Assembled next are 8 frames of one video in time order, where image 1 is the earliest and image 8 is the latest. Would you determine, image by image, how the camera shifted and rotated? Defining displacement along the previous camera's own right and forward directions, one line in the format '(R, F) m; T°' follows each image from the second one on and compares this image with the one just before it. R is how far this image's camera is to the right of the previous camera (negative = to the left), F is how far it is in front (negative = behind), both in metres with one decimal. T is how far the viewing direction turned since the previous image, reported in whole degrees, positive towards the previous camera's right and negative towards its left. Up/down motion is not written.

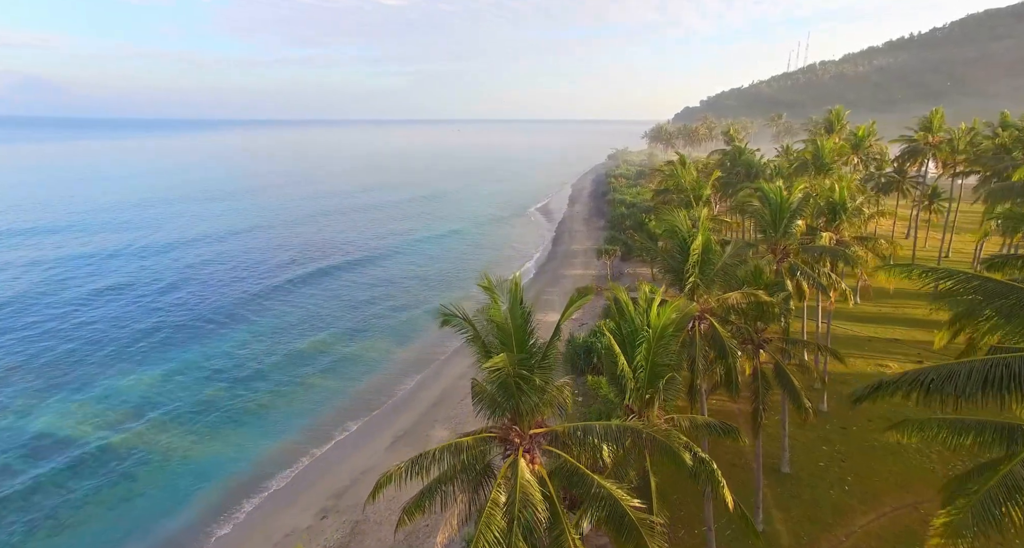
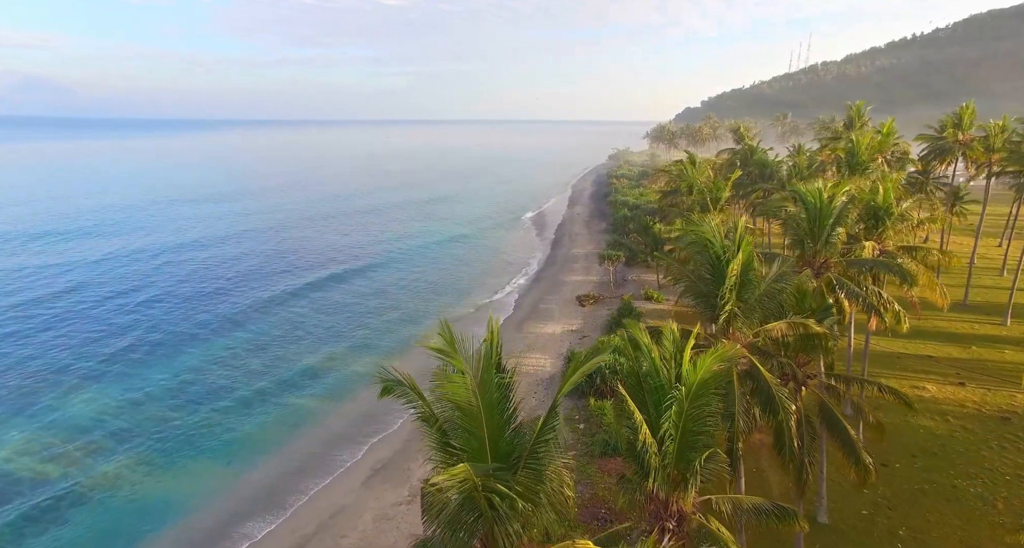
(+0.3, +3.0) m; 0°
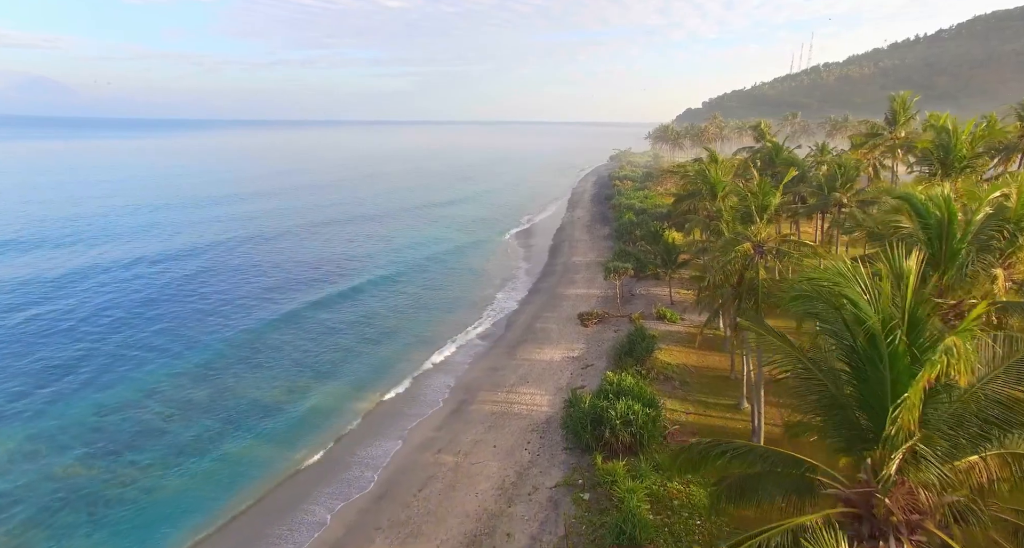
(+0.5, +5.3) m; 0°
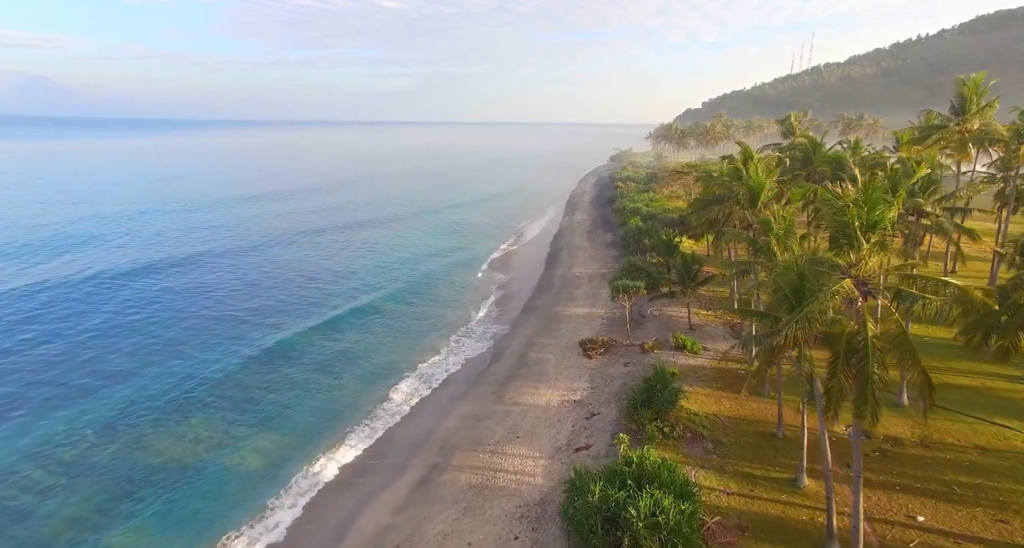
(+0.5, +6.2) m; 0°
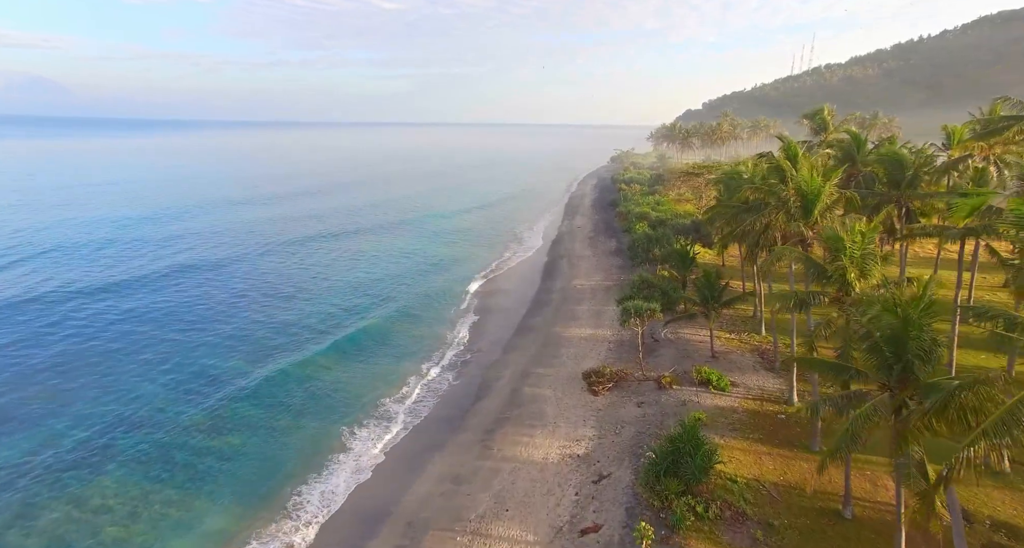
(+0.4, +5.0) m; 0°
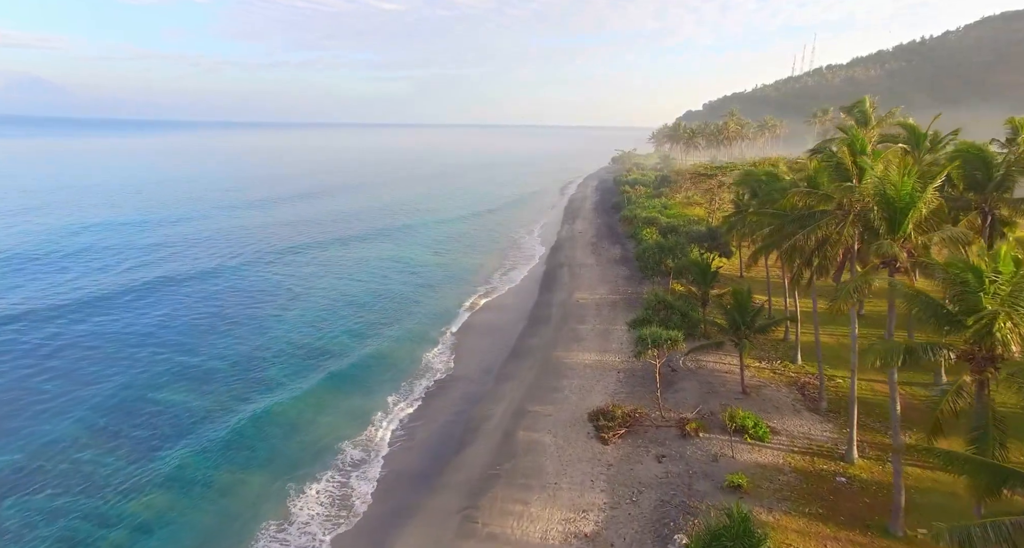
(+0.3, +4.6) m; 0°
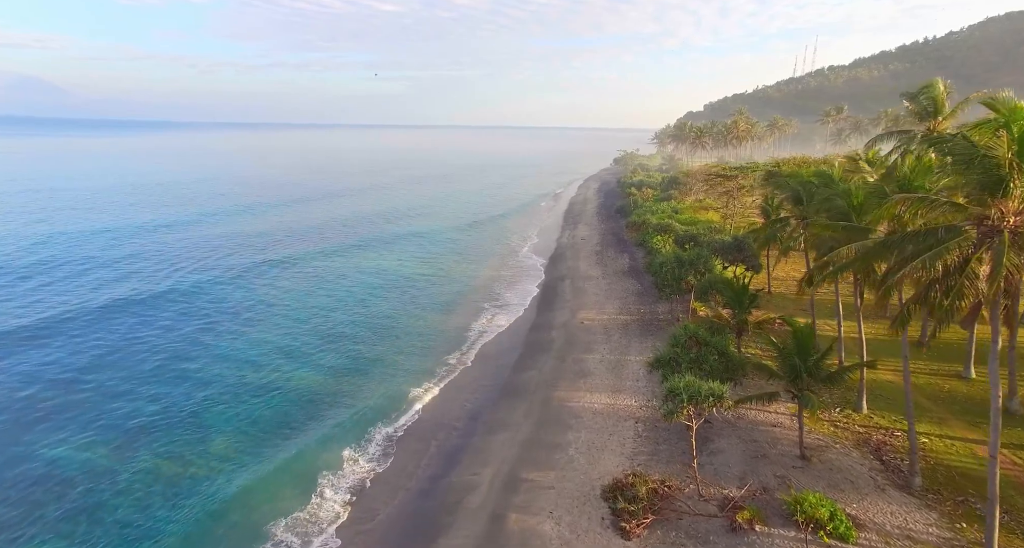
(+0.3, +5.5) m; 0°
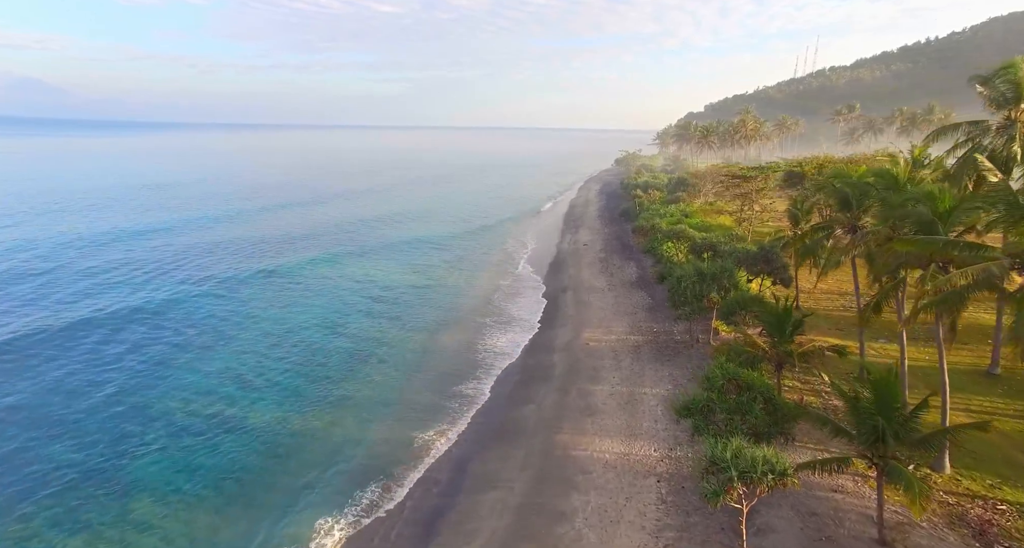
(+0.2, +4.3) m; 0°
